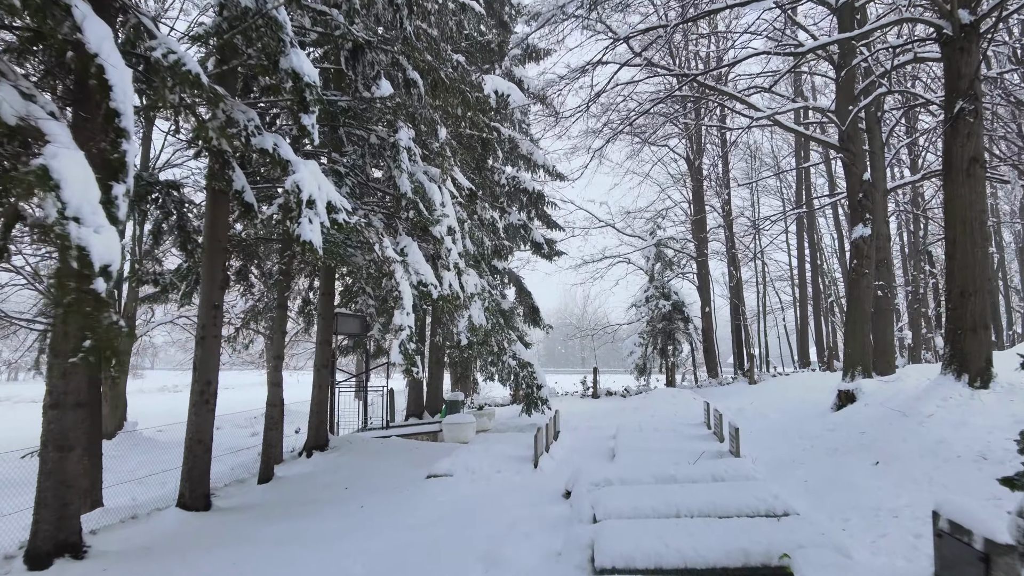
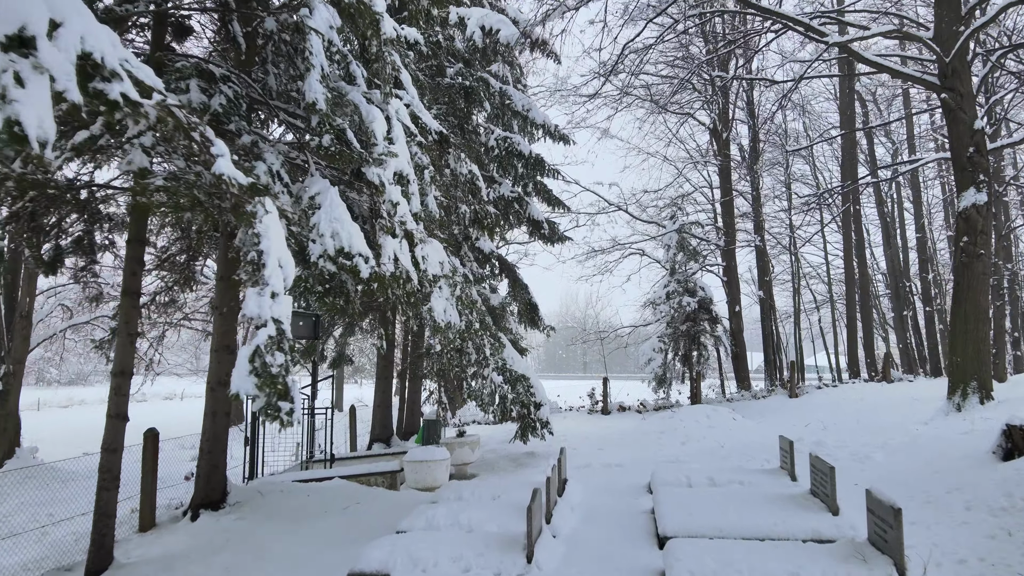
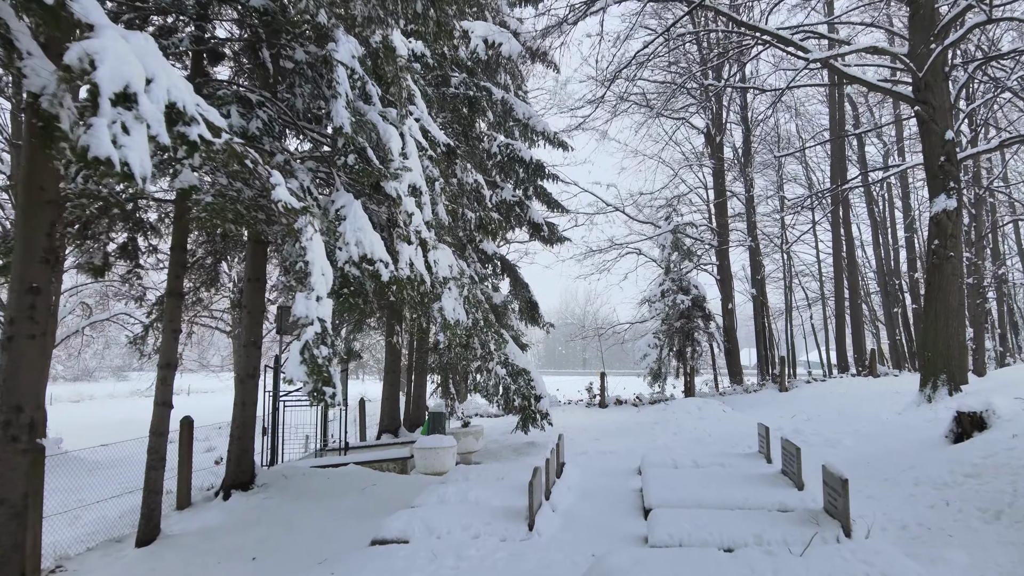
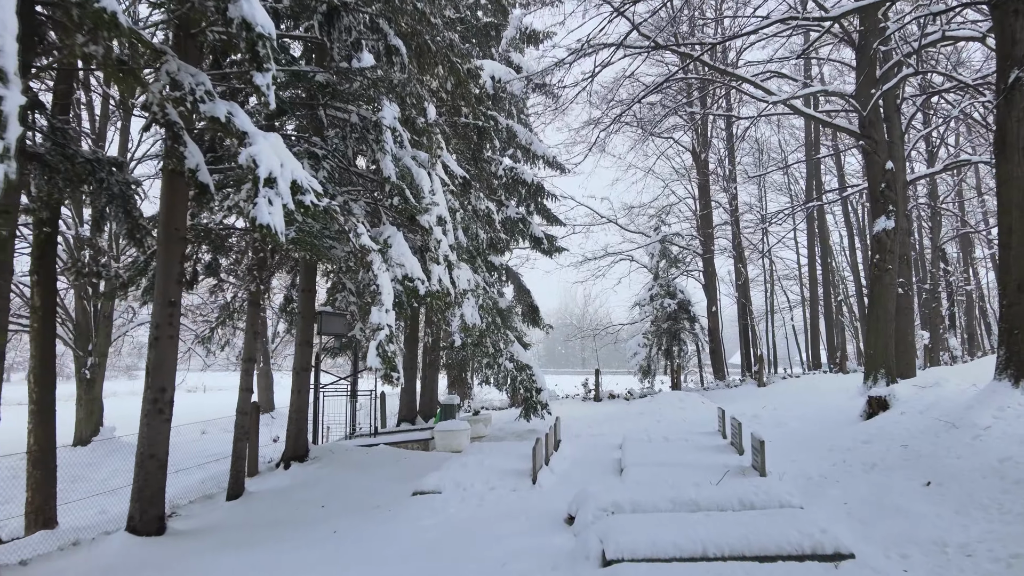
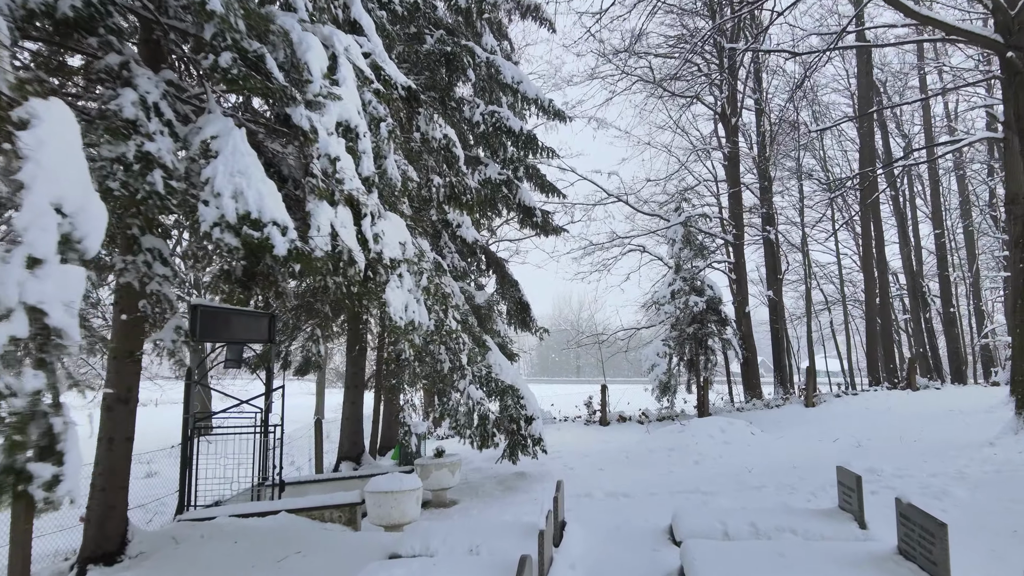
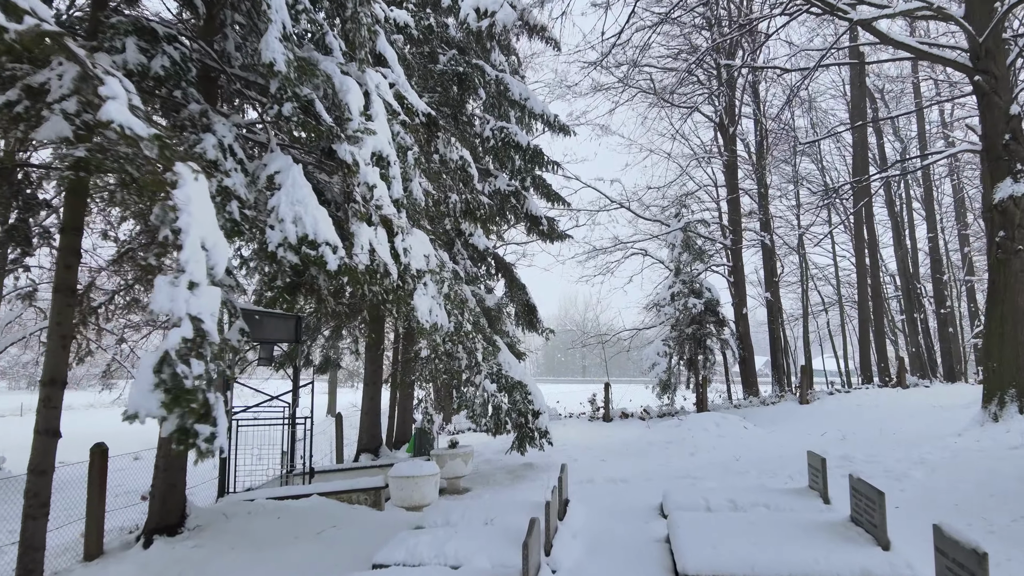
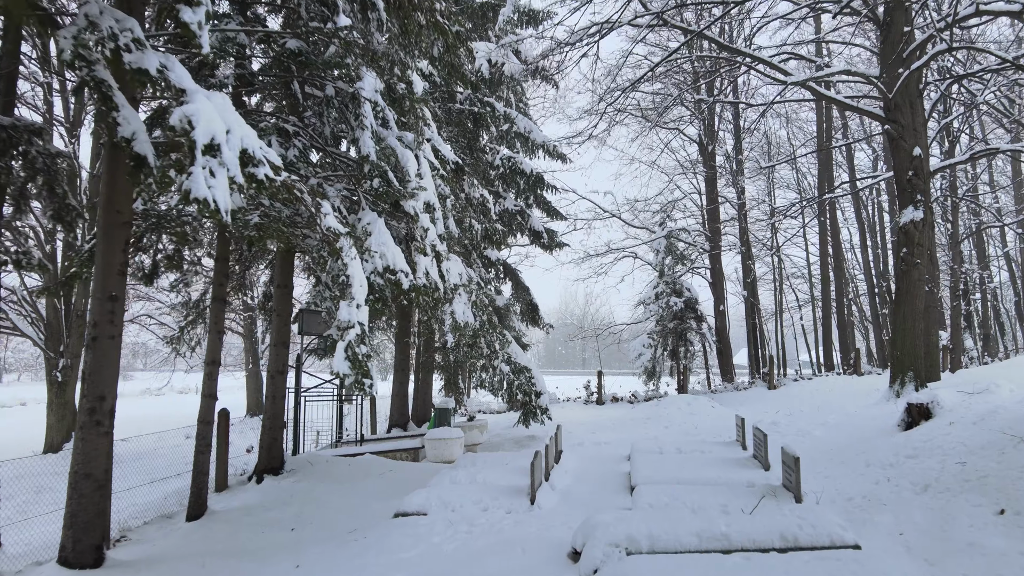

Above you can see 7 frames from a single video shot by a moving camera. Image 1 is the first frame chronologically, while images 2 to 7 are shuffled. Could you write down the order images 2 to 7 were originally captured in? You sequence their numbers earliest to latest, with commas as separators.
4, 7, 3, 2, 6, 5
